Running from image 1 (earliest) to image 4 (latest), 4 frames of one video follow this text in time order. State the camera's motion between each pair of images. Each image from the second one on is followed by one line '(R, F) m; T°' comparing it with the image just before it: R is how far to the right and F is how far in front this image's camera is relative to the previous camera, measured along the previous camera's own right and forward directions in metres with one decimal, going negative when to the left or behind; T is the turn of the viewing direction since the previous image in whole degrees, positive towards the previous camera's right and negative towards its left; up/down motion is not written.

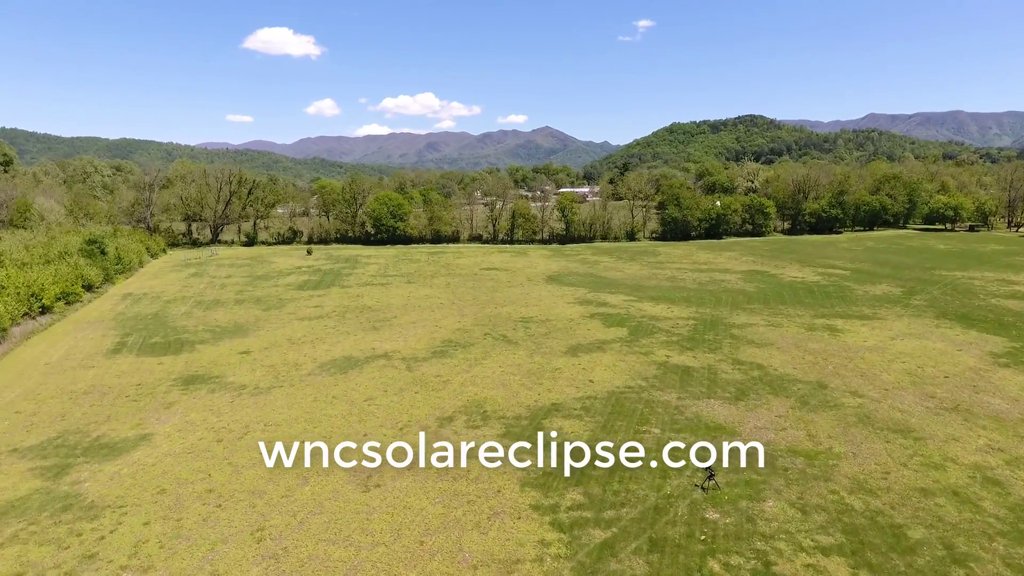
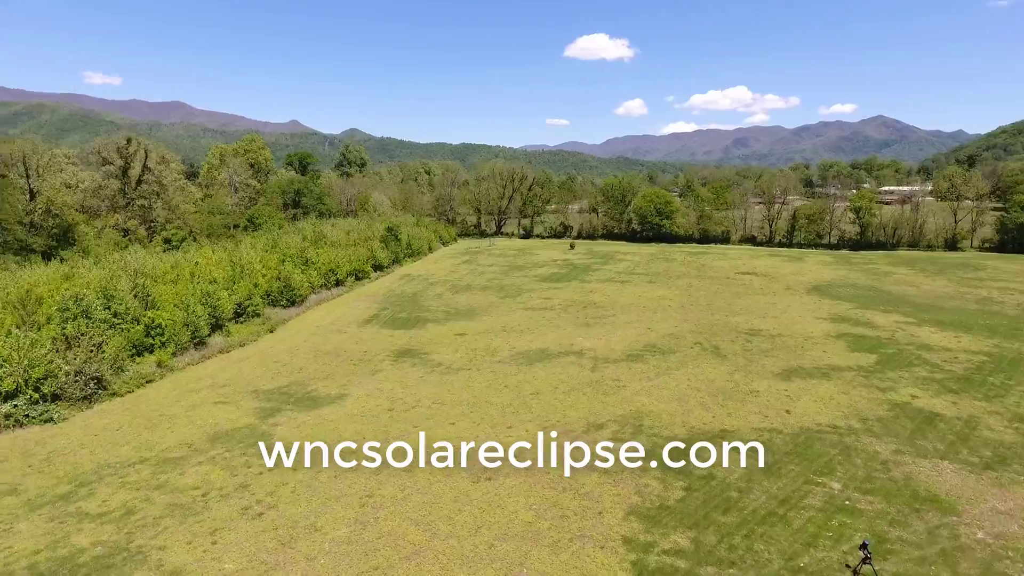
(+3.3, +1.6) m; -26°
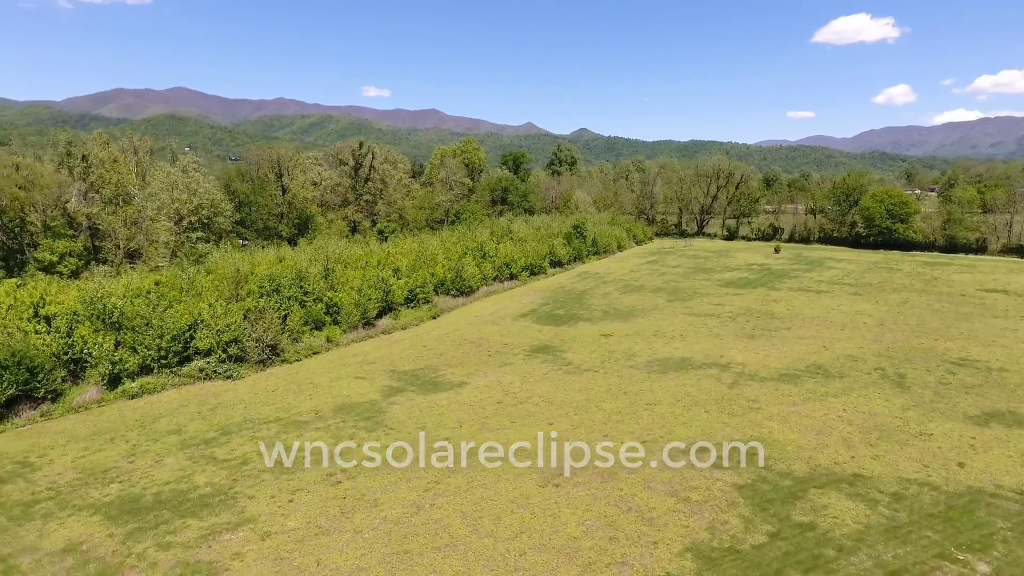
(+2.9, +1.0) m; -20°
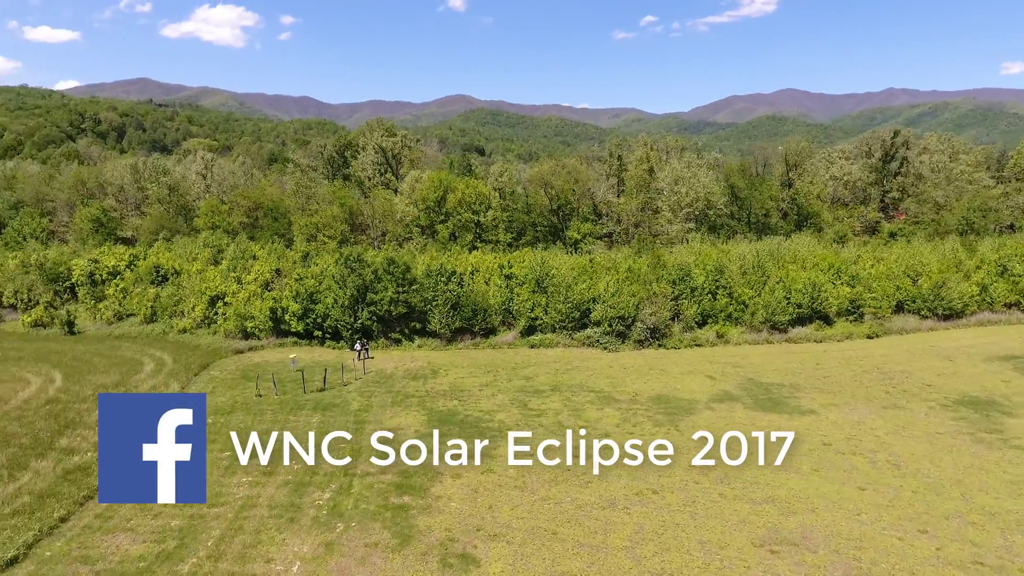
(+5.4, +2.9) m; -48°
